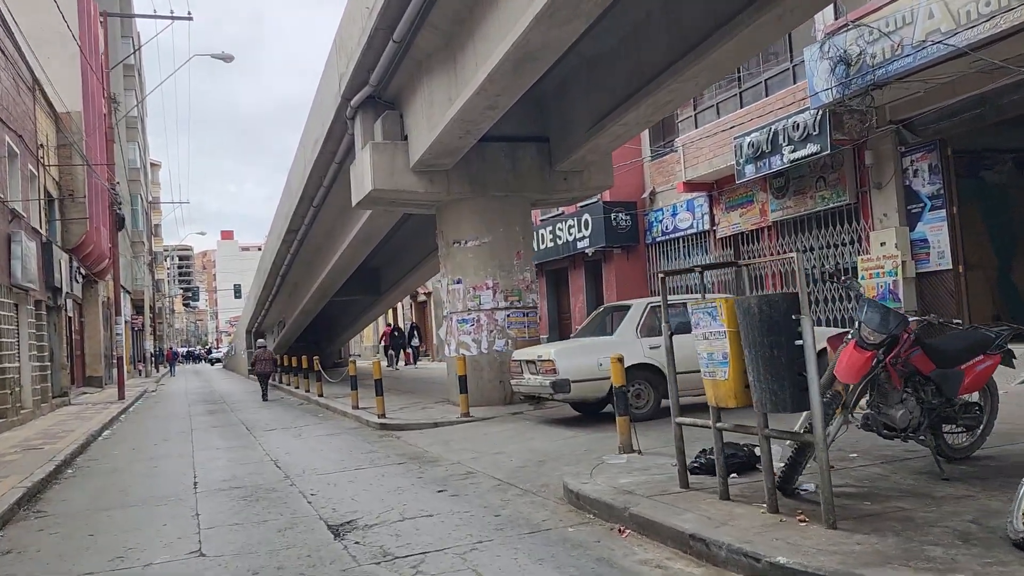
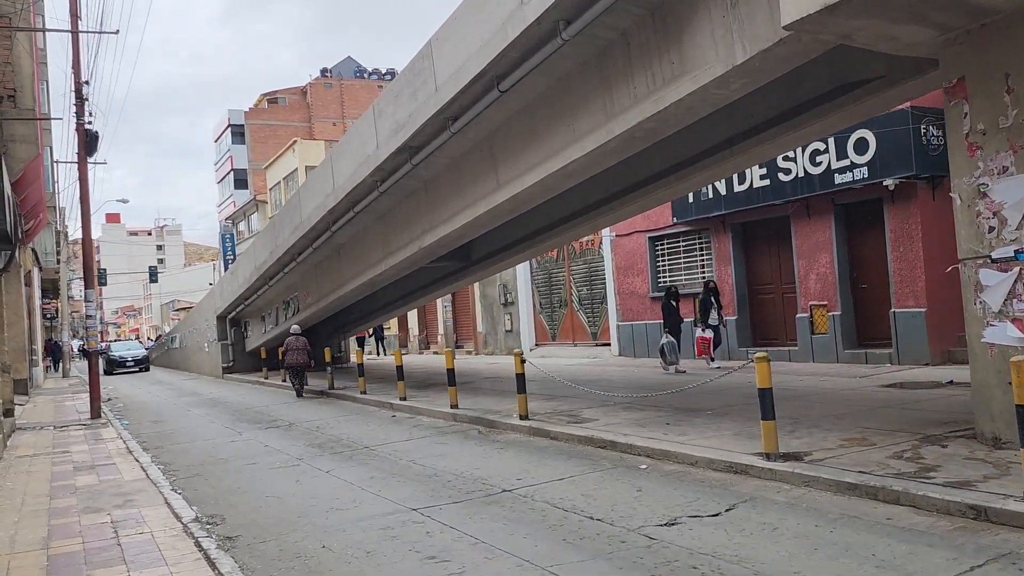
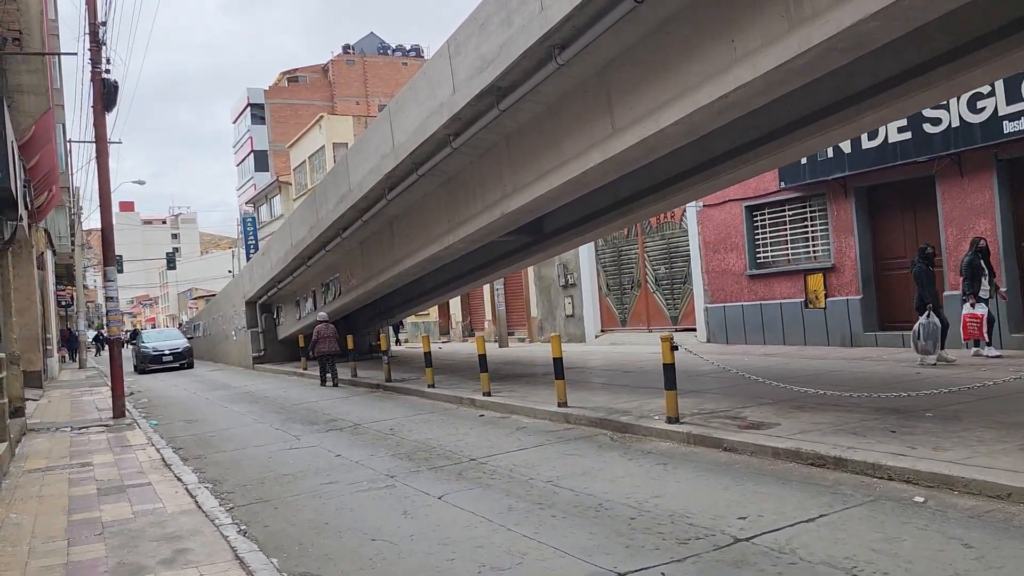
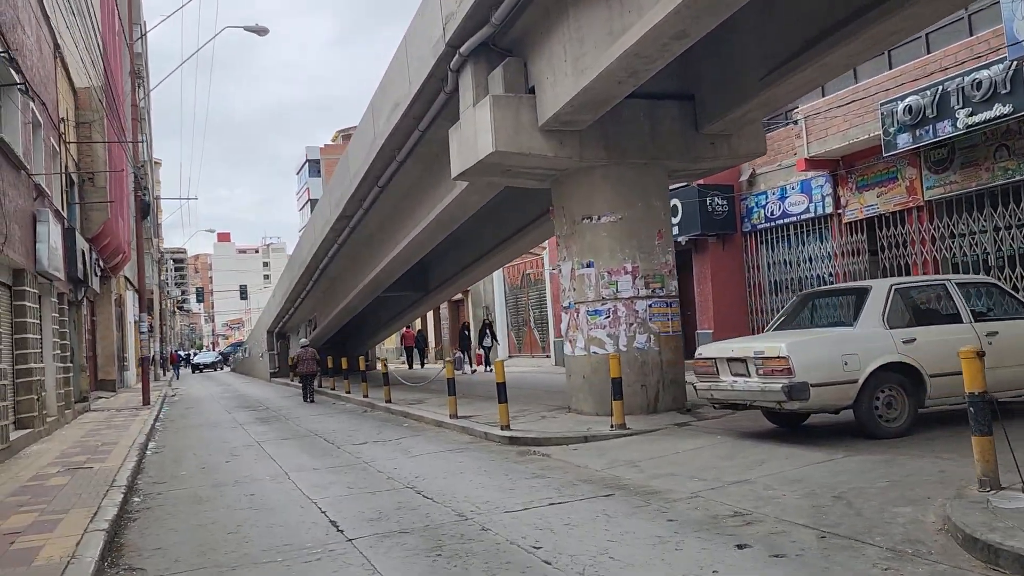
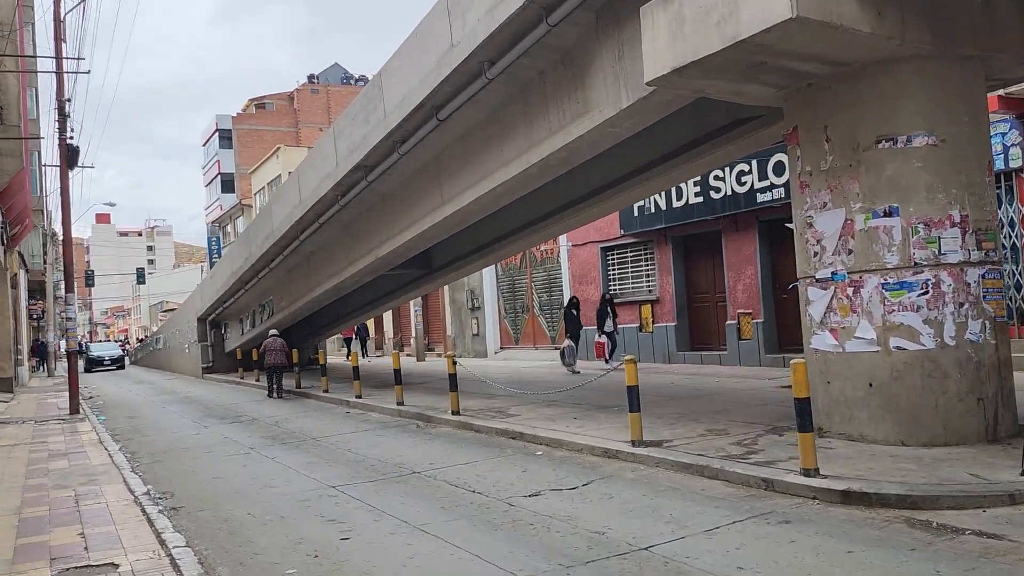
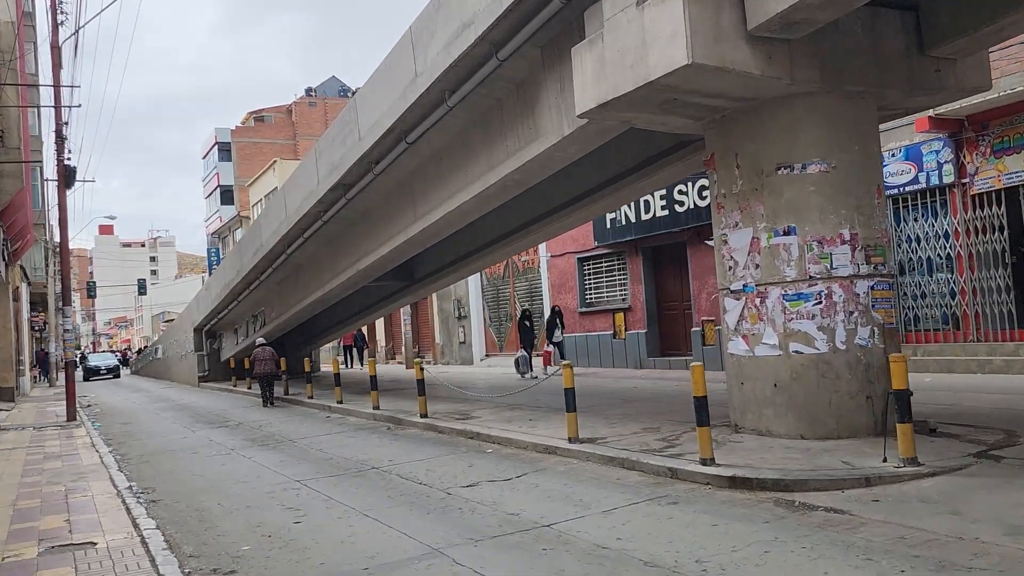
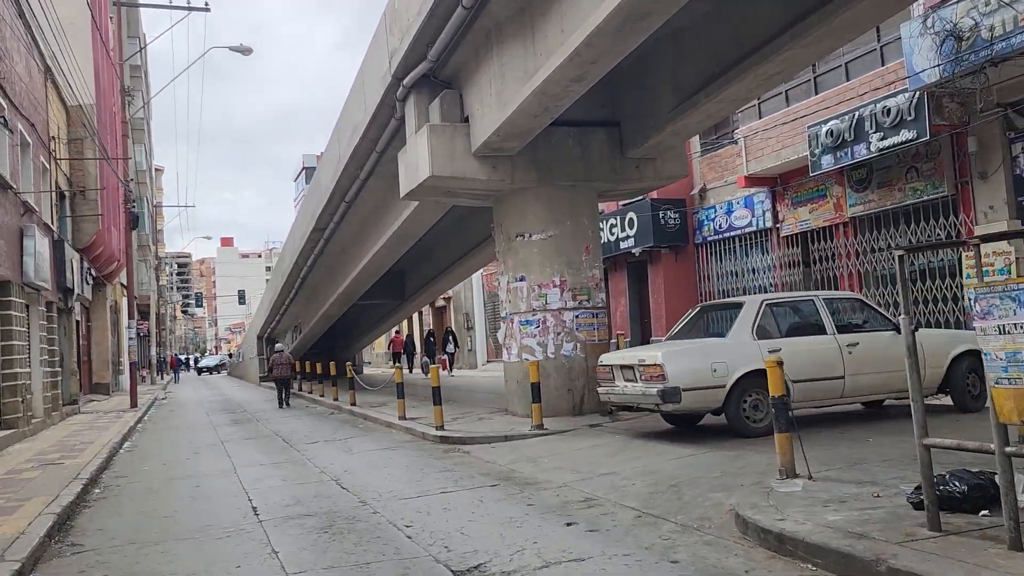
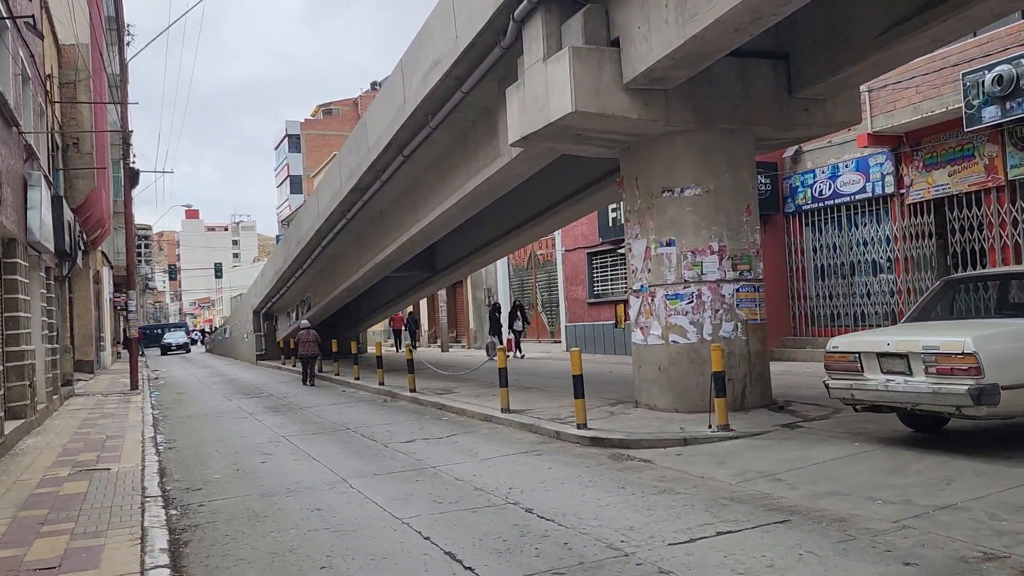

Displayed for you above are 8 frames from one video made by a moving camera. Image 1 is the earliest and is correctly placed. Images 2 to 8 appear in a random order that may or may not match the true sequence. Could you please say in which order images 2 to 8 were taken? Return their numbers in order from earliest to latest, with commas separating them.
7, 4, 8, 6, 5, 2, 3
